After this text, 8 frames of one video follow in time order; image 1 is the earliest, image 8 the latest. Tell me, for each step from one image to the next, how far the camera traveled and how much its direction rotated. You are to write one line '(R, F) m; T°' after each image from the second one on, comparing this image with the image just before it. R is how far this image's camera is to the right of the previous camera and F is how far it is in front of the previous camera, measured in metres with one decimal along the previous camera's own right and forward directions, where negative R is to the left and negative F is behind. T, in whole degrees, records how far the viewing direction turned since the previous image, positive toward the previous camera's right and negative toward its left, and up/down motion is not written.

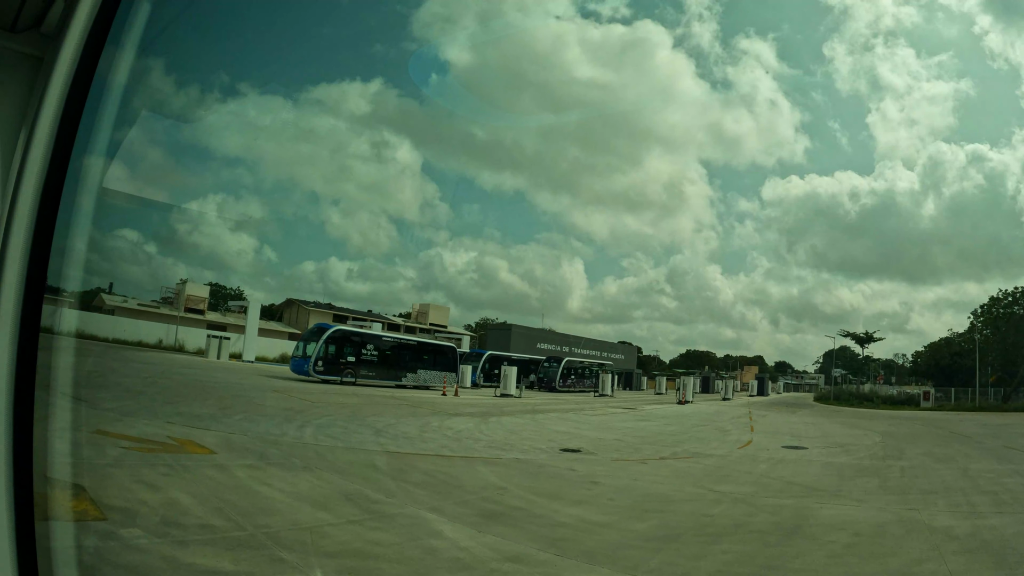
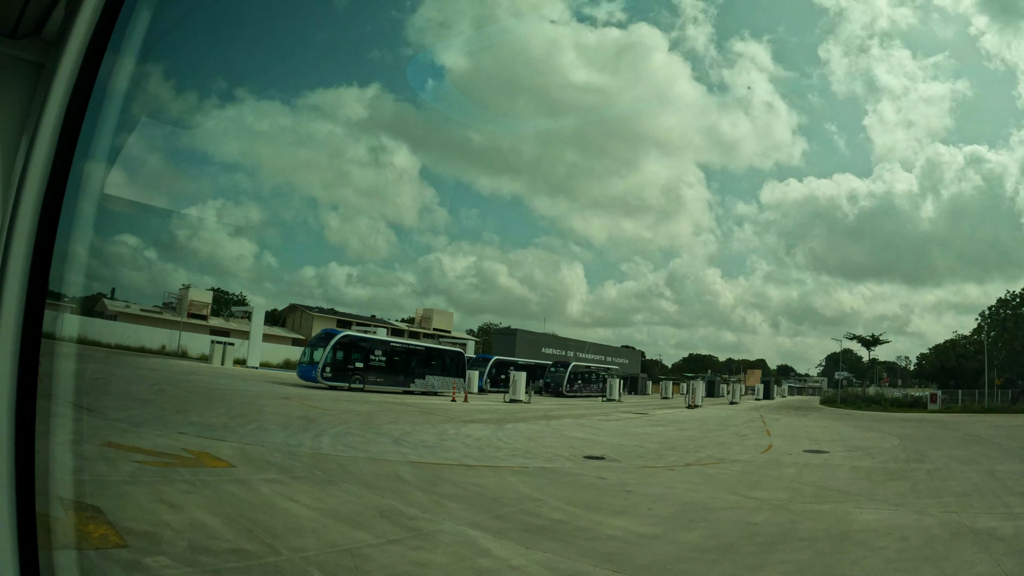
(-0.4, +0.3) m; 0°
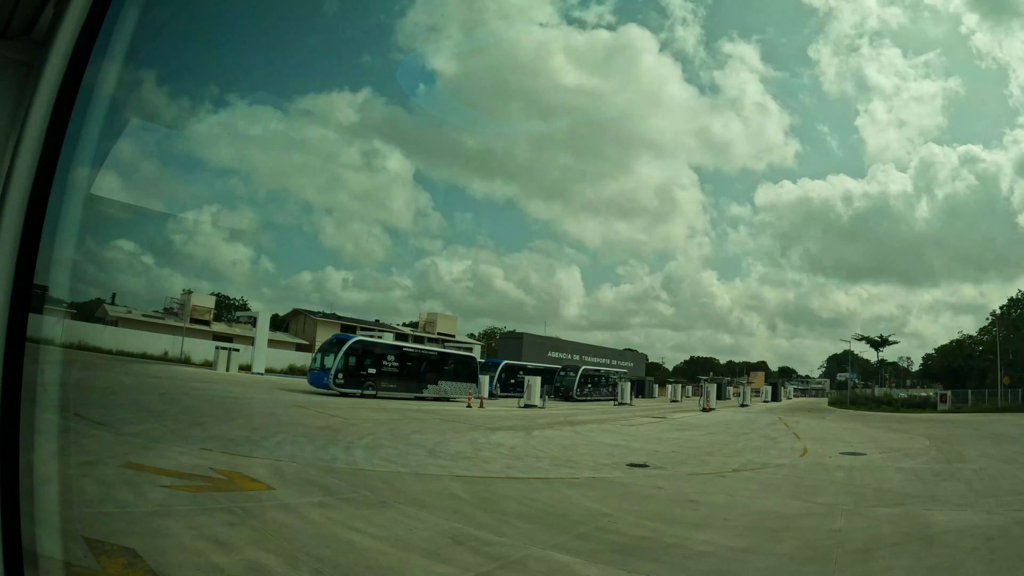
(-0.7, +0.5) m; +1°
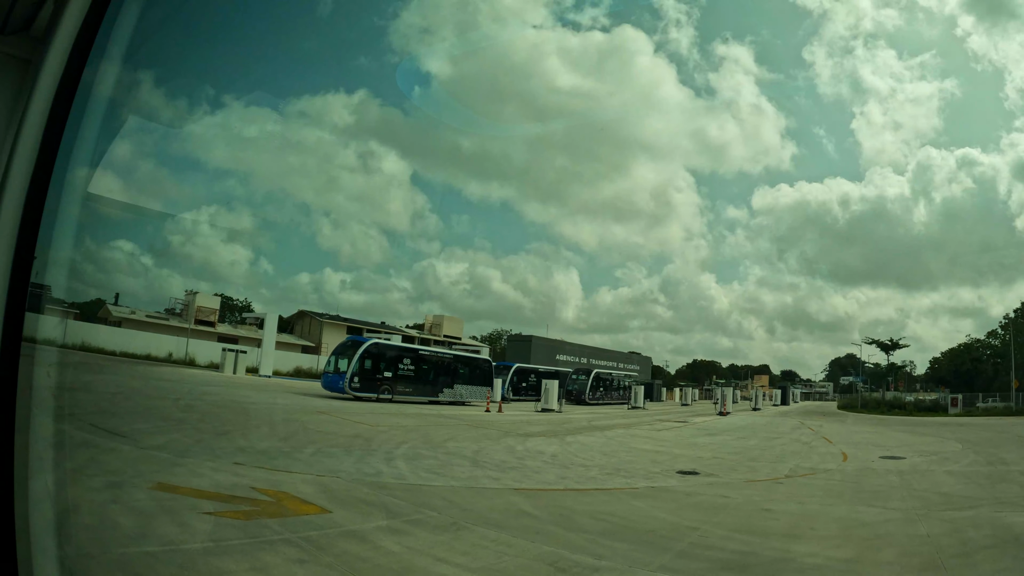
(-0.8, +0.5) m; +1°
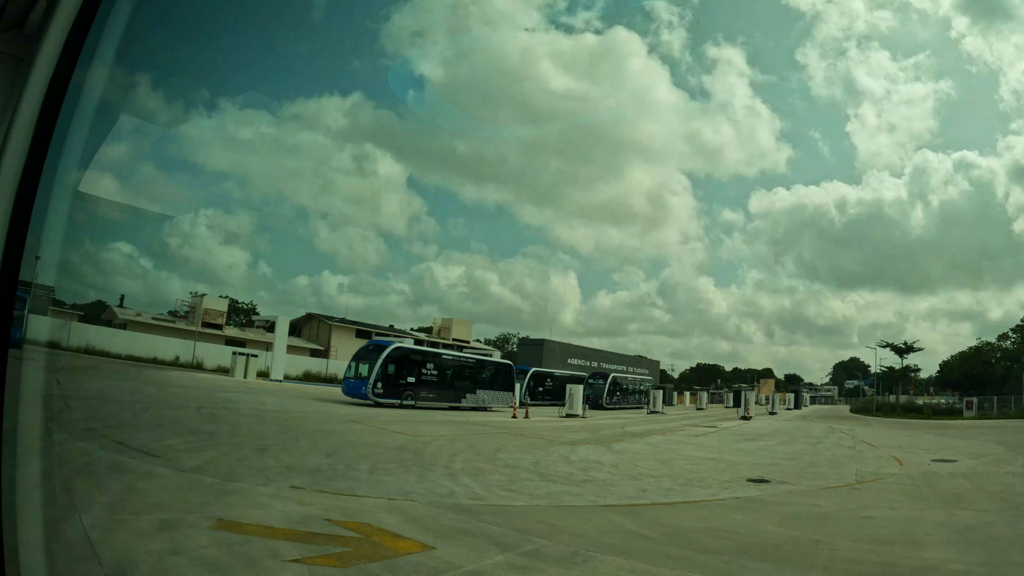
(-1.0, +0.7) m; +1°
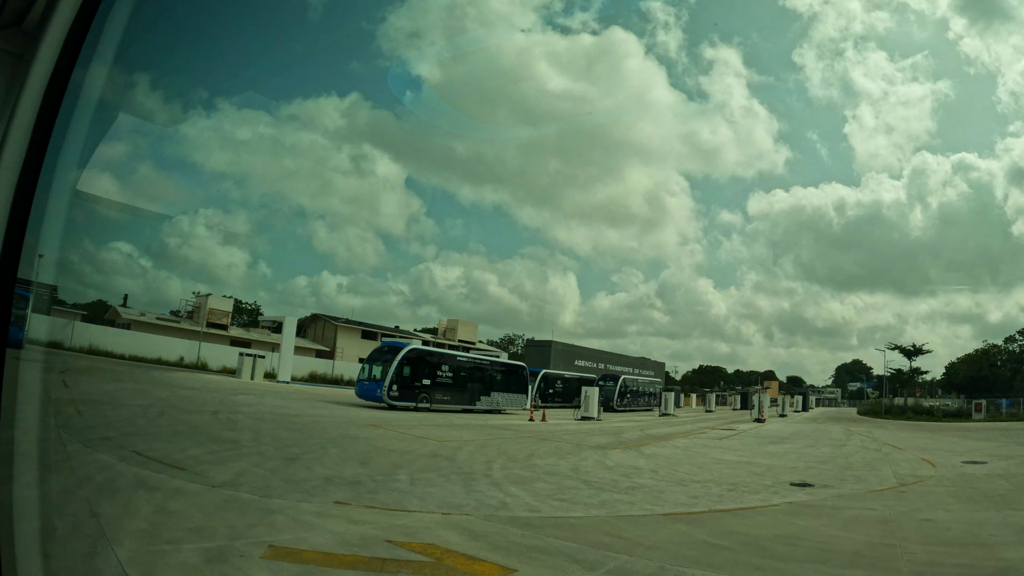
(-0.6, +0.4) m; 0°
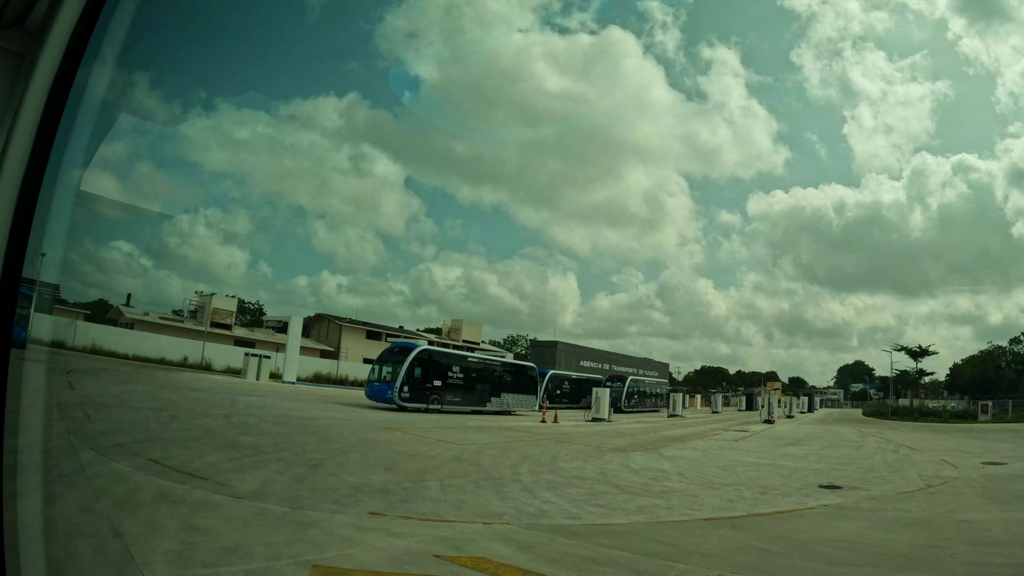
(-0.4, +0.3) m; 0°
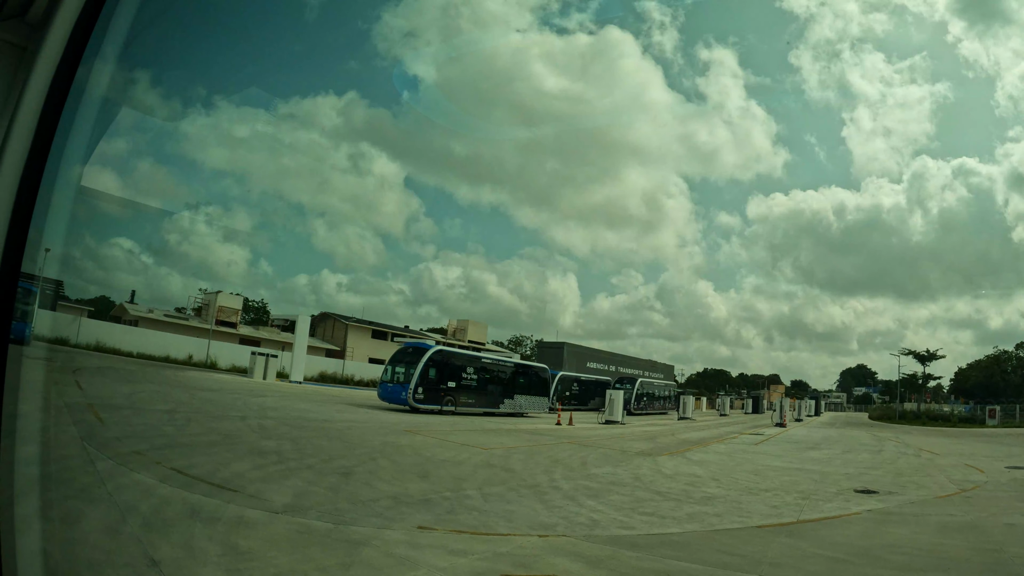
(-0.5, +0.3) m; 0°
